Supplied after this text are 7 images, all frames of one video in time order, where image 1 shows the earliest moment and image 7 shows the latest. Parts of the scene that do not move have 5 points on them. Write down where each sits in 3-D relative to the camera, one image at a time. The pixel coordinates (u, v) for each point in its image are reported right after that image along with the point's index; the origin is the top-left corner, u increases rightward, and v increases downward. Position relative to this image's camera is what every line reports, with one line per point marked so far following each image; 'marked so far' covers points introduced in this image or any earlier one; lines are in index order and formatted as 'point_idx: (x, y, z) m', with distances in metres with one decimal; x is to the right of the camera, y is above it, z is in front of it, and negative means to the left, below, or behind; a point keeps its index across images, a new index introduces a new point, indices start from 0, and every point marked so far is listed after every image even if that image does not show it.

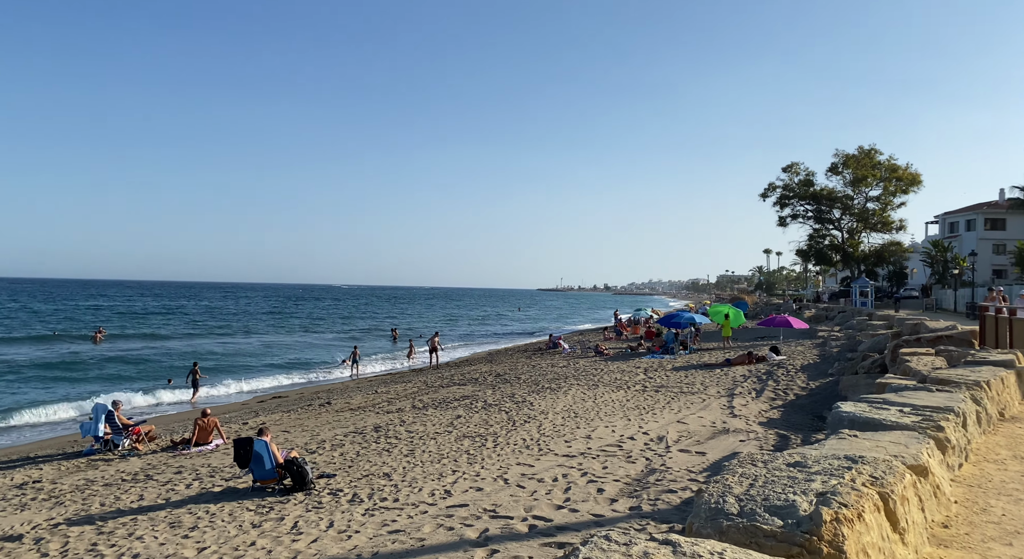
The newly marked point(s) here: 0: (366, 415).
0: (-2.9, -2.7, +12.6) m
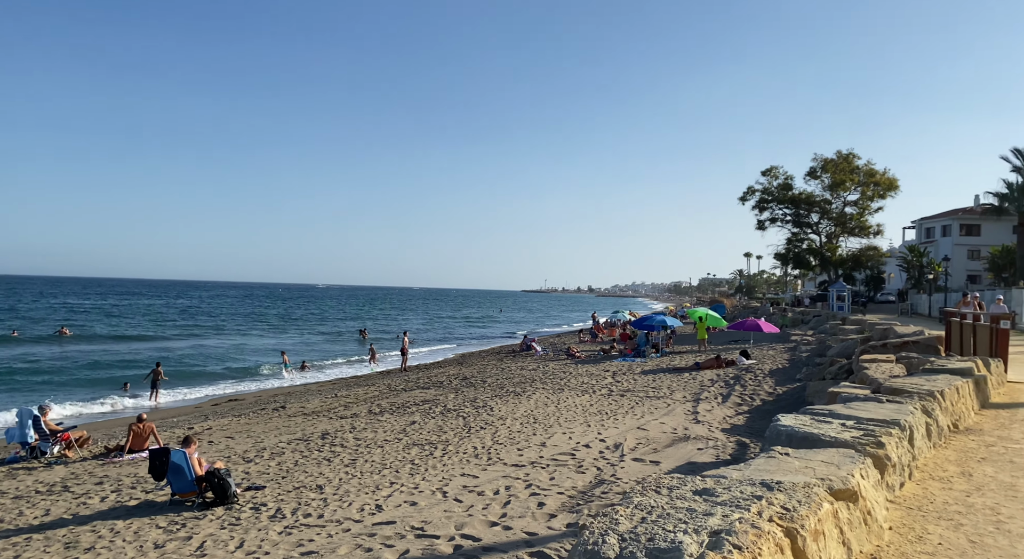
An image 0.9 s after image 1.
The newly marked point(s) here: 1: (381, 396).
0: (-3.7, -2.7, +12.1) m
1: (-3.2, -2.8, +15.6) m
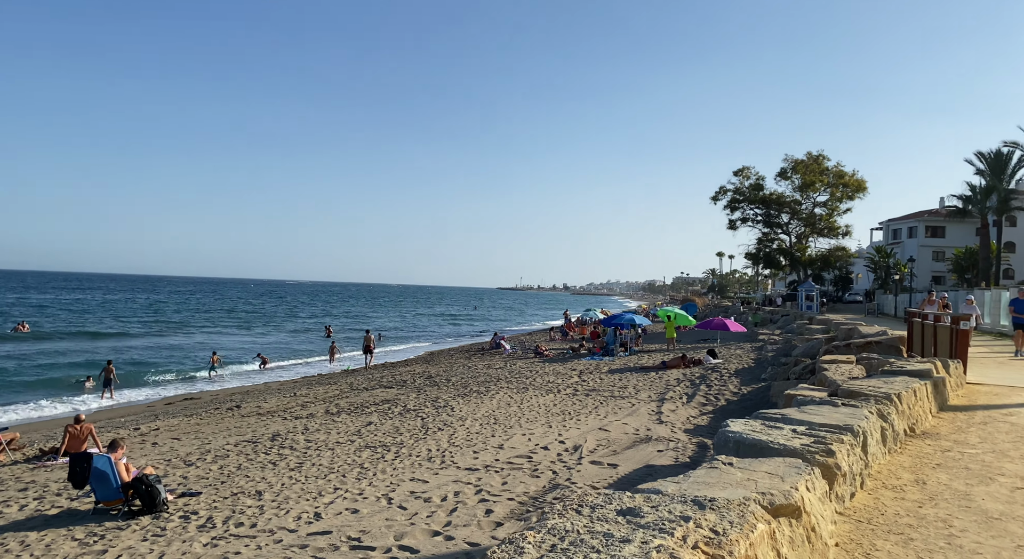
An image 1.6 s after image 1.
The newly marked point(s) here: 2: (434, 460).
0: (-4.4, -2.6, +11.7) m
1: (-4.0, -2.7, +15.2) m
2: (-1.0, -2.4, +8.4) m
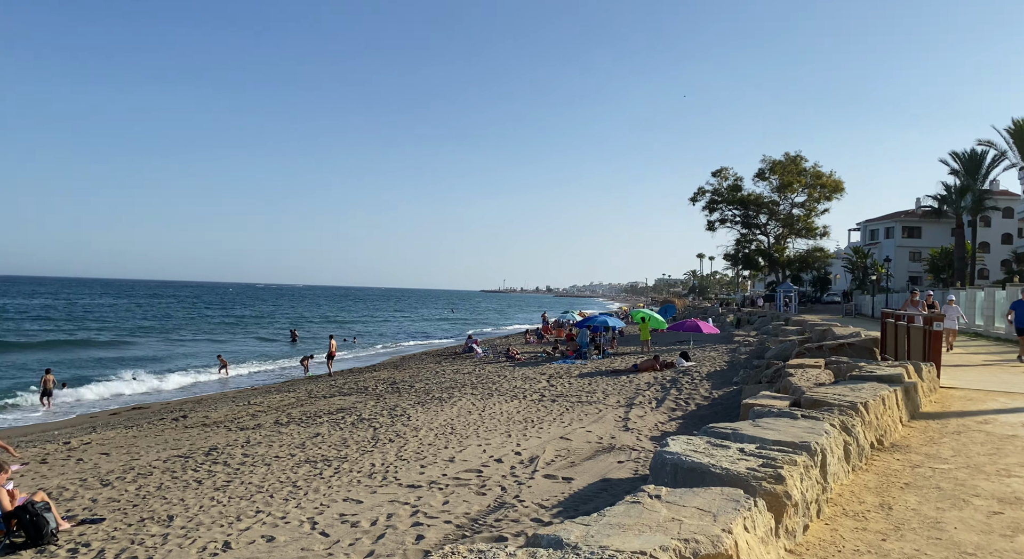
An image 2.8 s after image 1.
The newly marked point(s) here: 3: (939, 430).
0: (-5.1, -2.6, +11.0) m
1: (-4.8, -2.8, +14.5) m
2: (-1.7, -2.4, +7.7) m
3: (+4.1, -1.4, +6.2) m
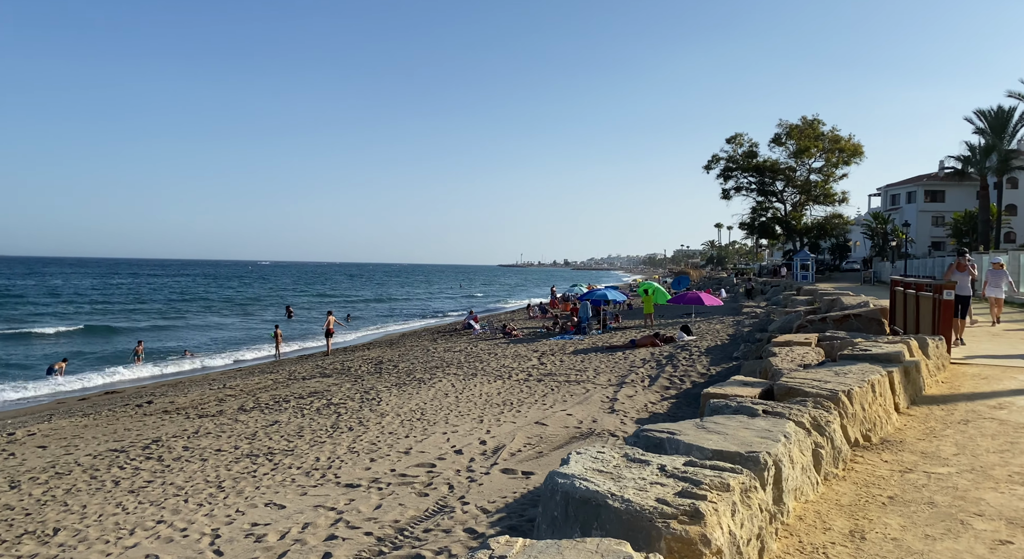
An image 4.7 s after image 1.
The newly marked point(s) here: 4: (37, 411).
0: (-5.5, -2.3, +10.4) m
1: (-5.2, -2.3, +13.8) m
2: (-2.2, -2.1, +7.0) m
3: (+3.5, -1.1, +5.2) m
4: (-8.9, -2.5, +12.0) m
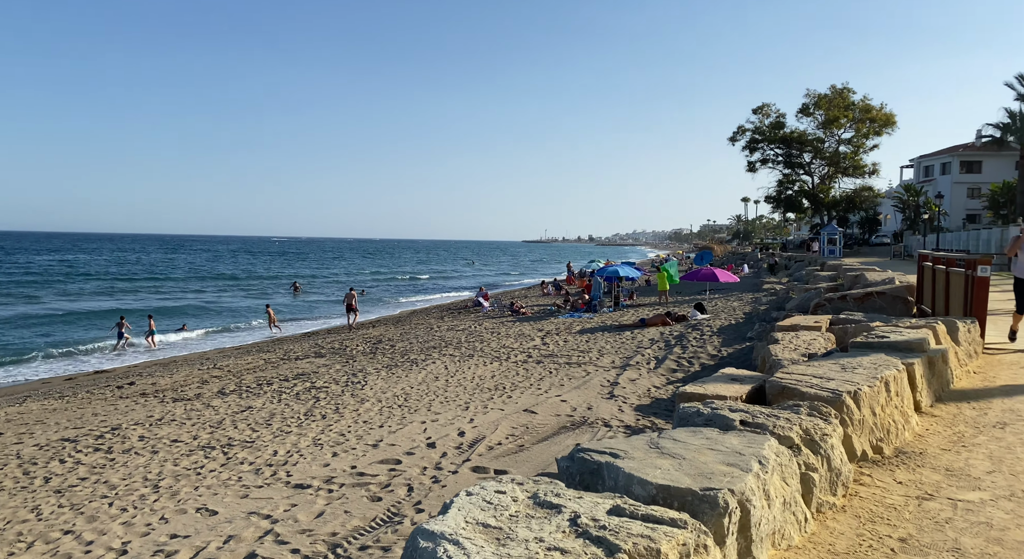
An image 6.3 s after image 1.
0: (-5.7, -2.0, +9.9) m
1: (-5.2, -1.8, +13.3) m
2: (-2.5, -1.9, +6.4) m
3: (+3.1, -1.0, +4.4) m
4: (-9.0, -2.1, +11.7) m
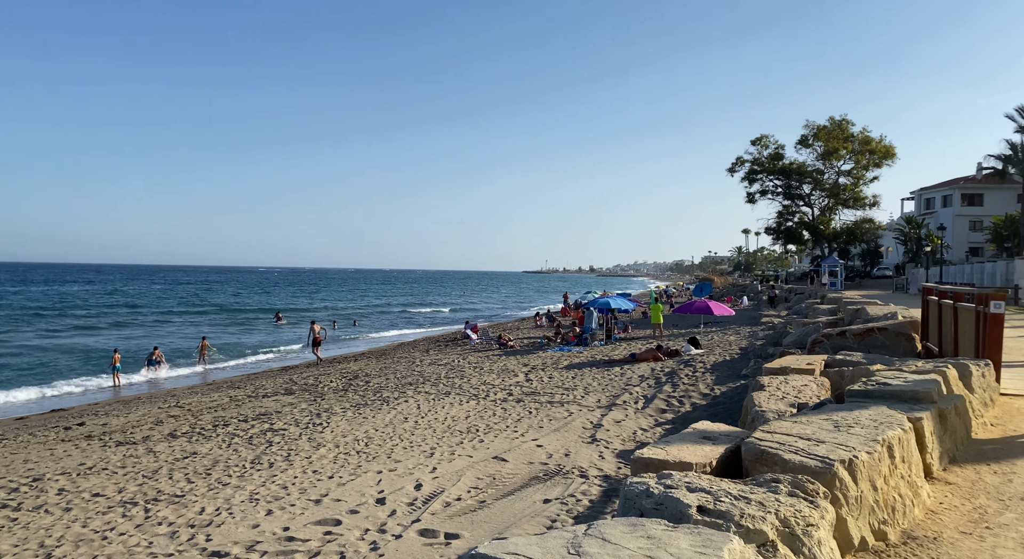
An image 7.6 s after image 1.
0: (-6.1, -2.4, +9.1) m
1: (-5.6, -2.5, +12.5) m
2: (-2.9, -2.2, +5.6) m
3: (+2.7, -1.2, +3.6) m
4: (-9.4, -2.7, +10.9) m
